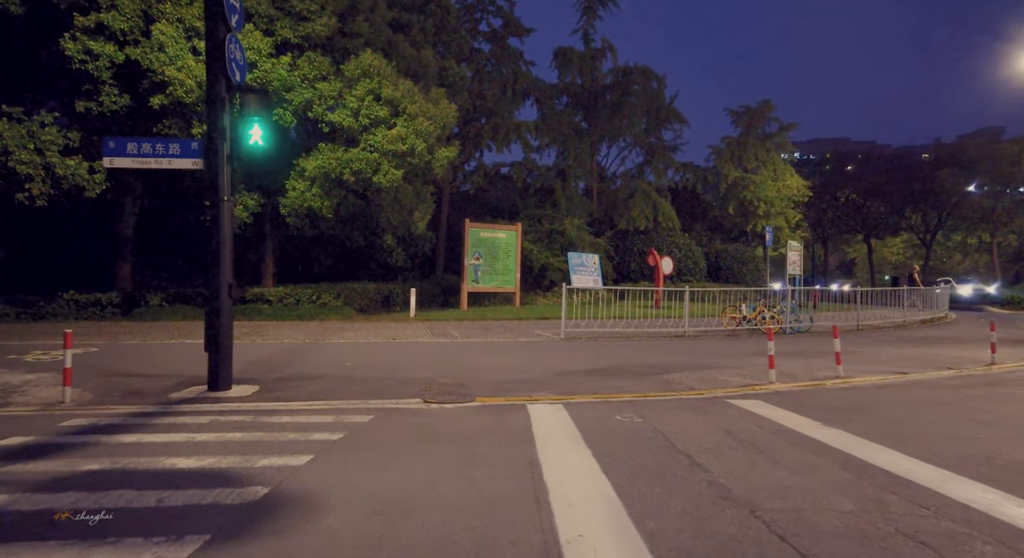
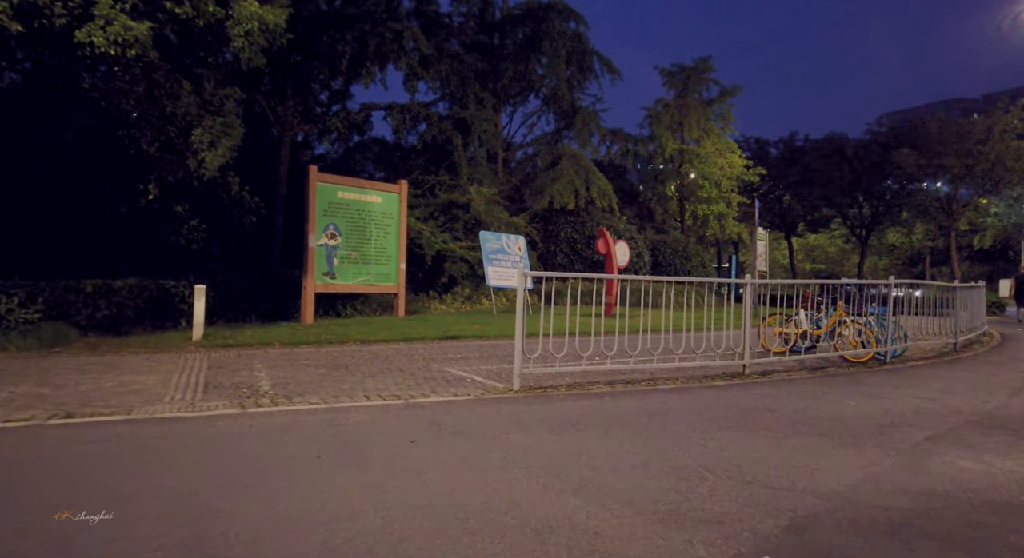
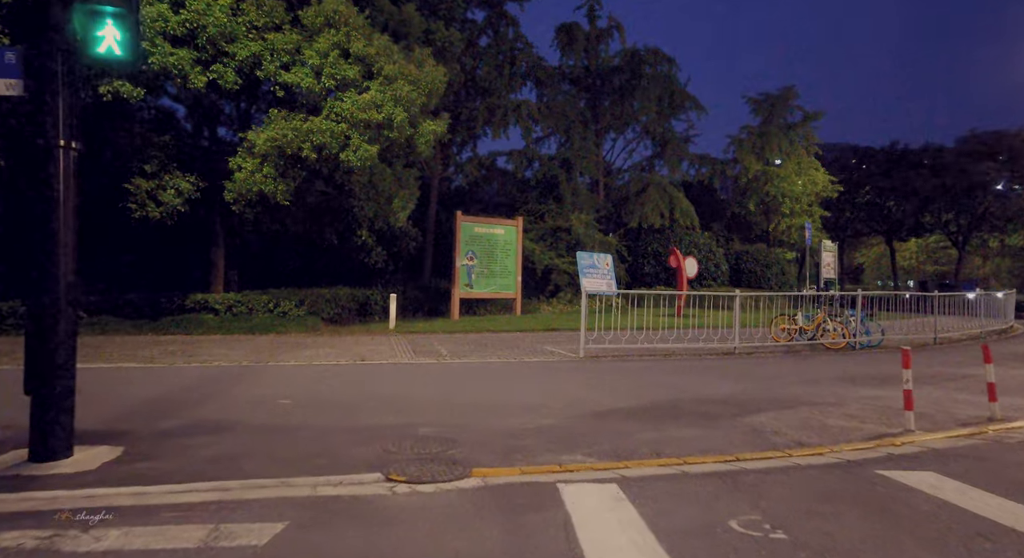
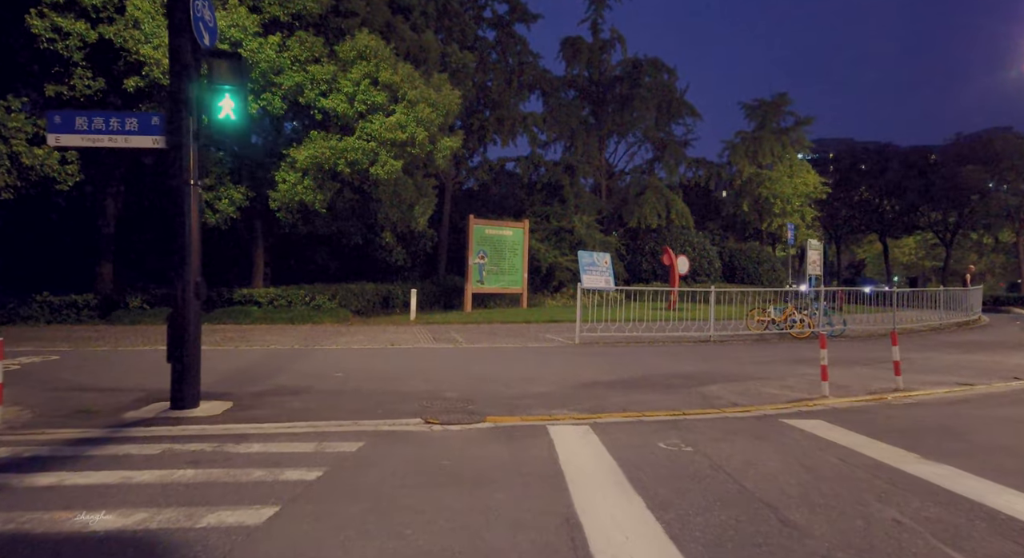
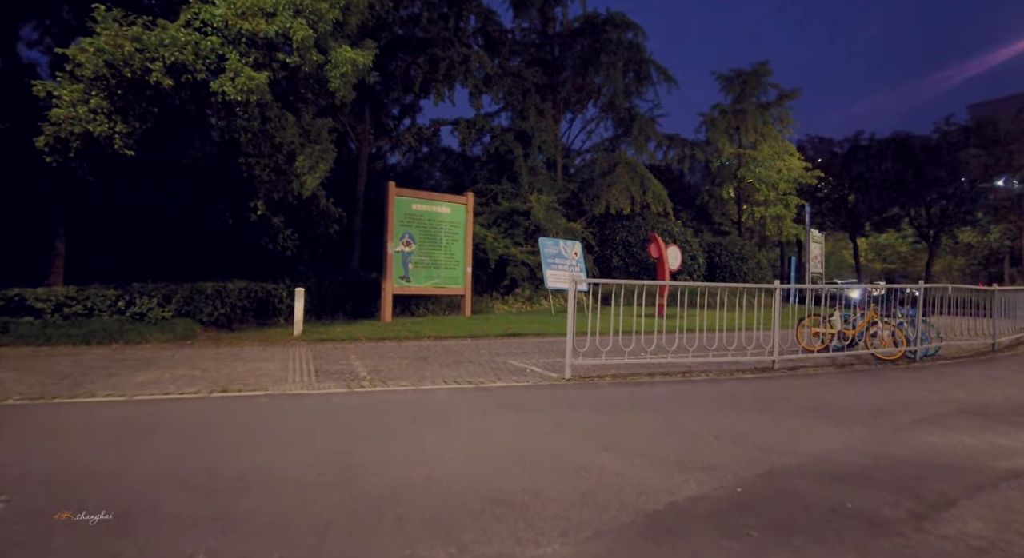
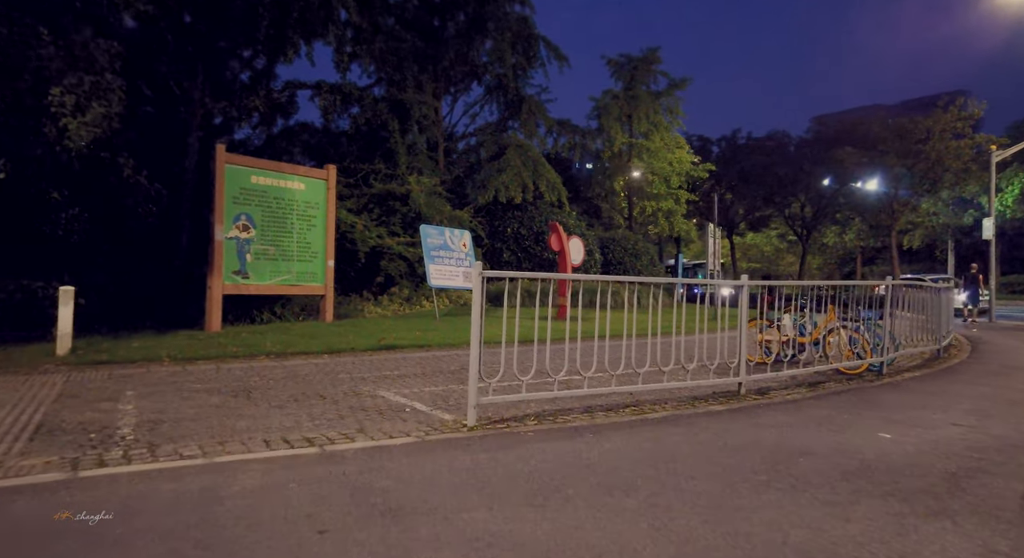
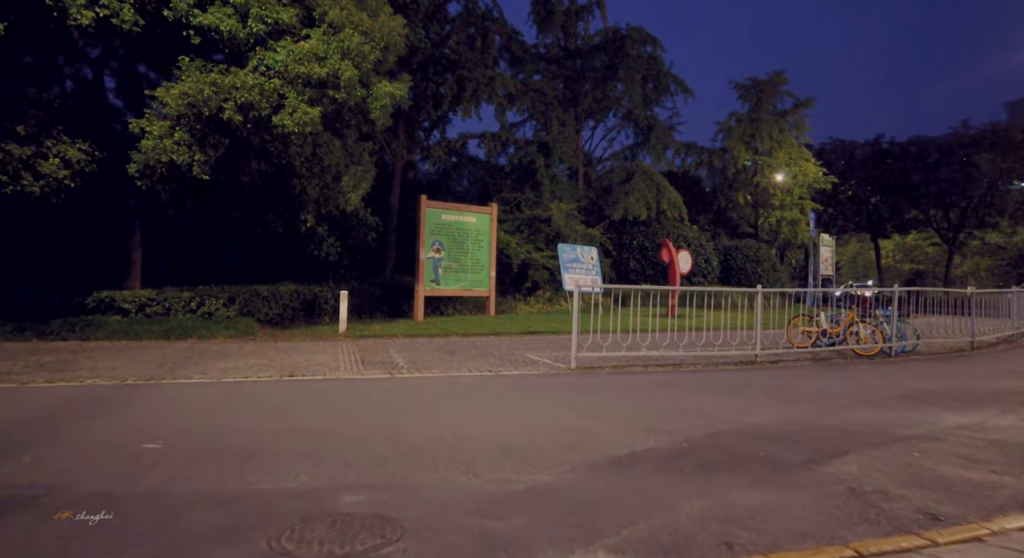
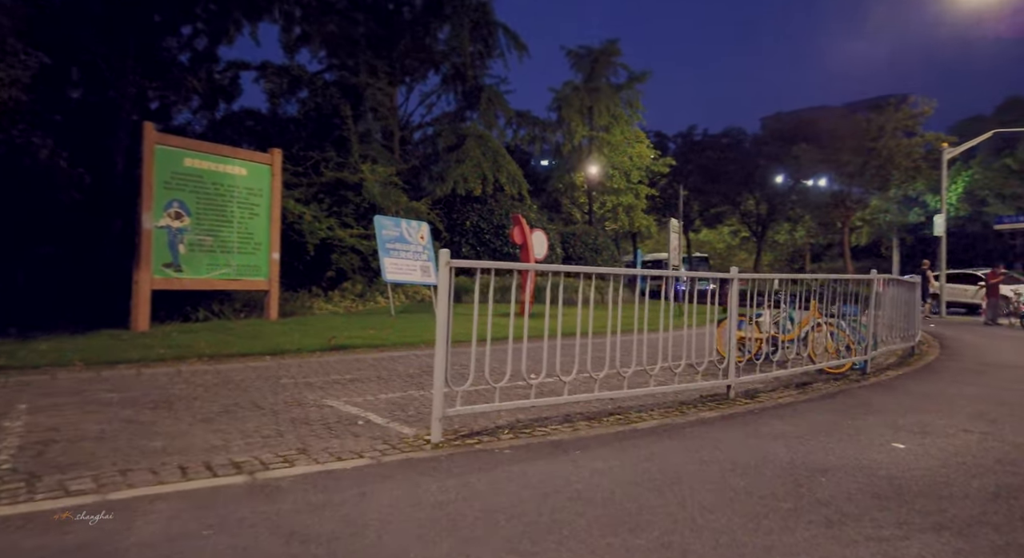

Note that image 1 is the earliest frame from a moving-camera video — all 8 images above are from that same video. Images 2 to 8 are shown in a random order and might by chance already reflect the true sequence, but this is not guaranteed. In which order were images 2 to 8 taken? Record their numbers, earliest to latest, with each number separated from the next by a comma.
4, 3, 7, 5, 2, 6, 8
